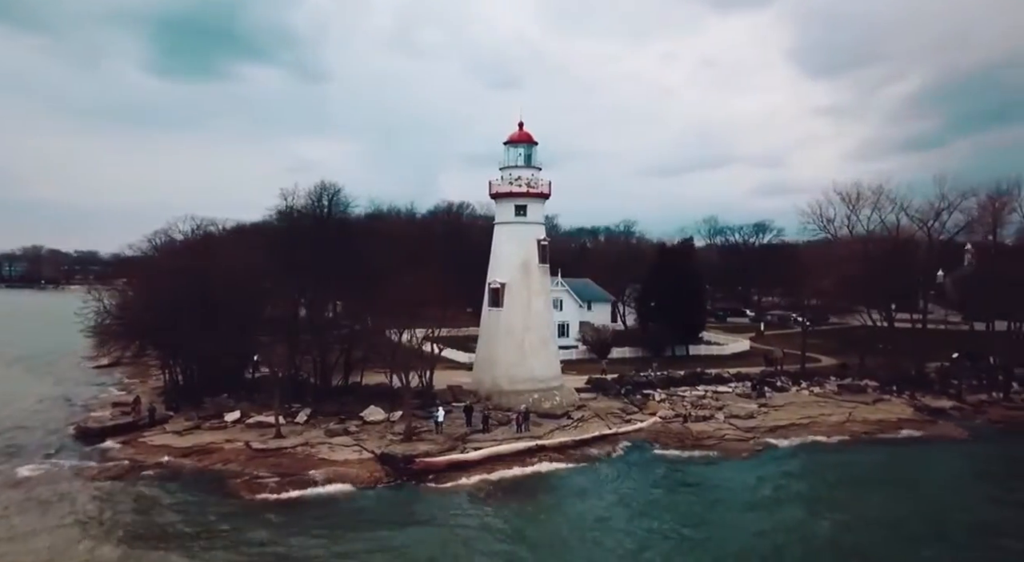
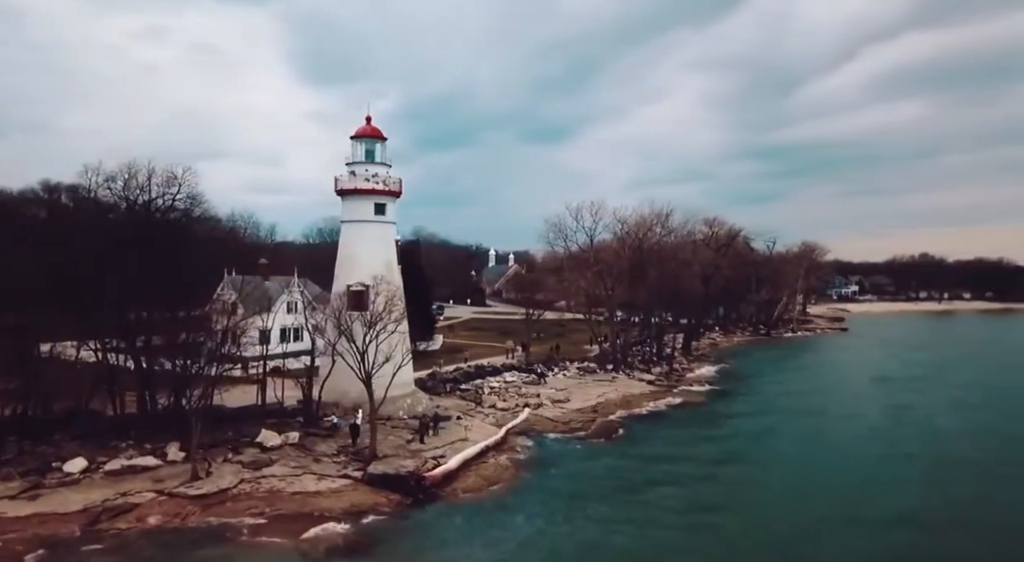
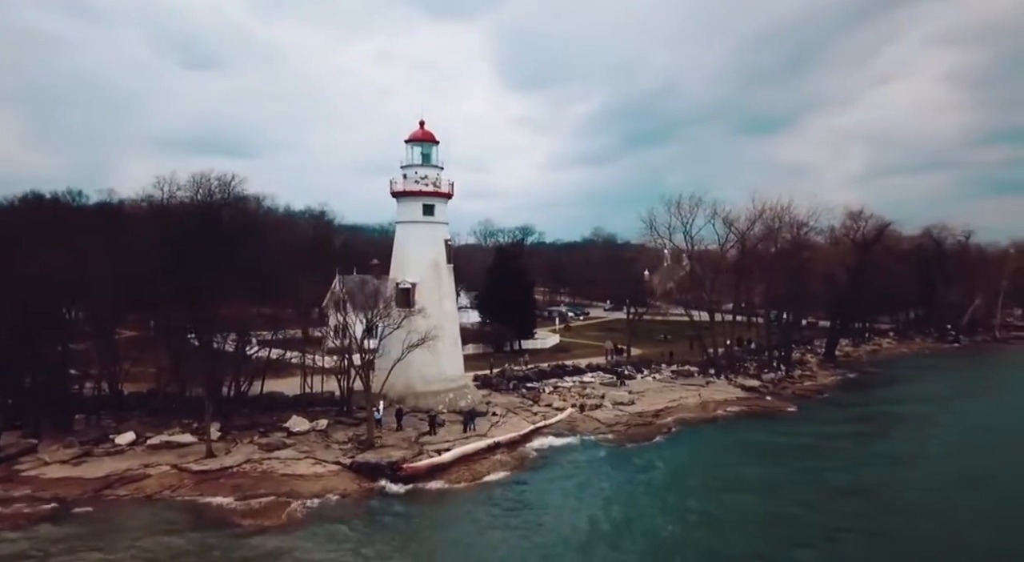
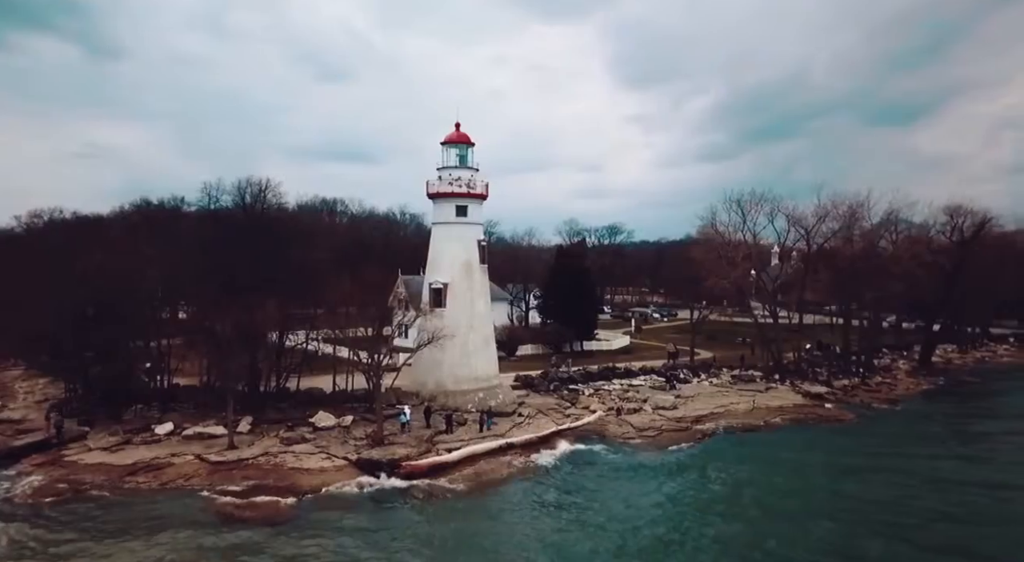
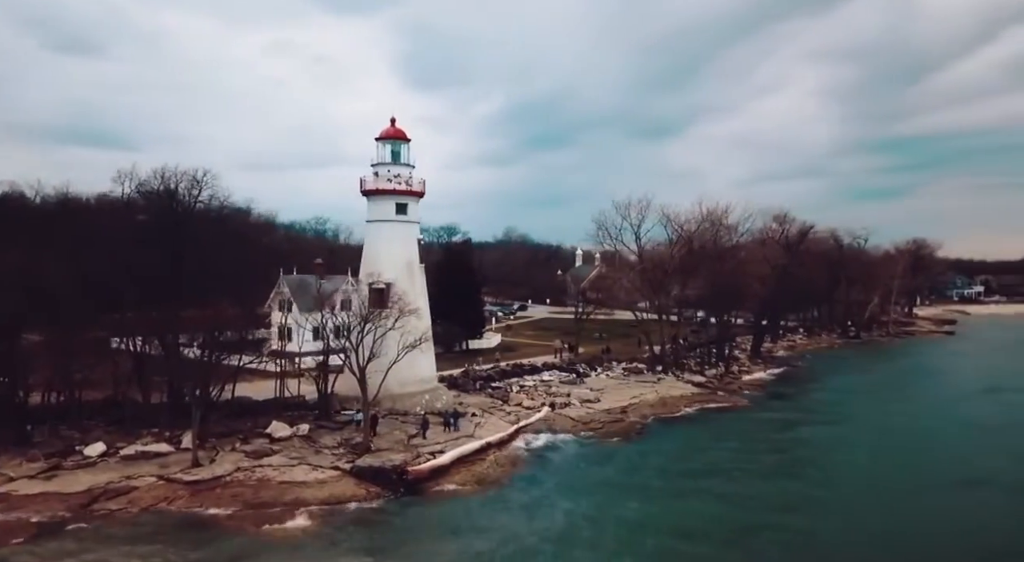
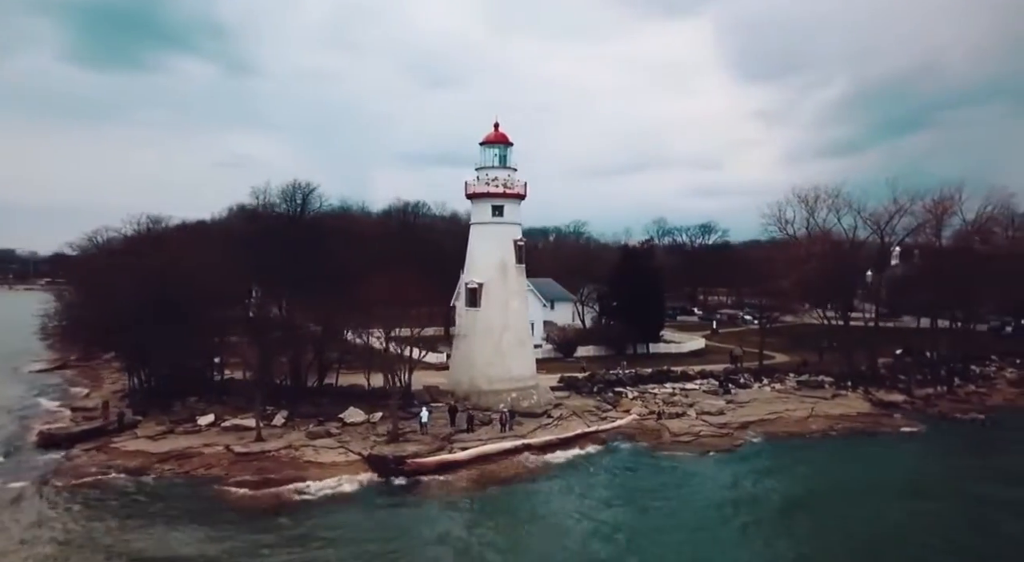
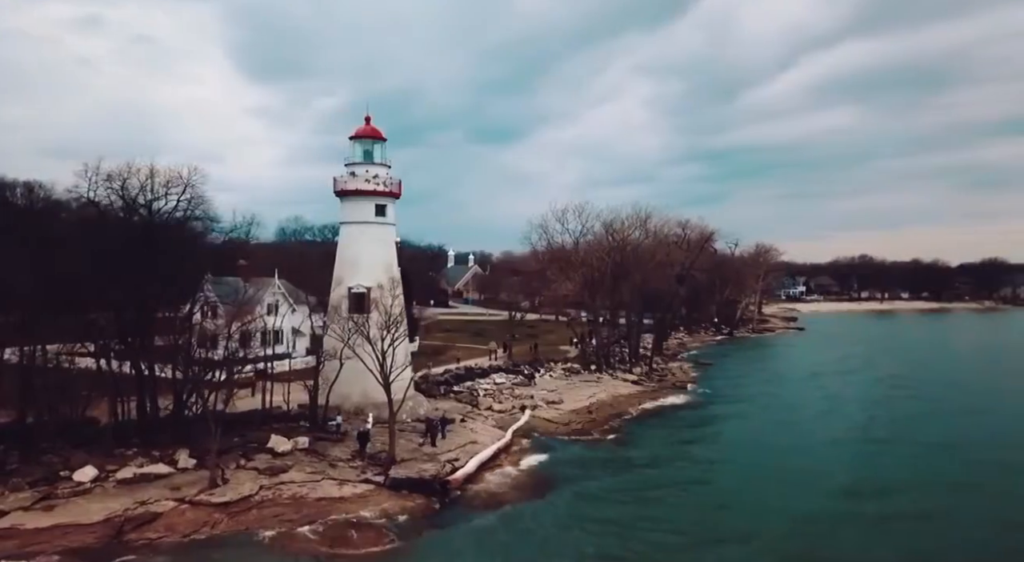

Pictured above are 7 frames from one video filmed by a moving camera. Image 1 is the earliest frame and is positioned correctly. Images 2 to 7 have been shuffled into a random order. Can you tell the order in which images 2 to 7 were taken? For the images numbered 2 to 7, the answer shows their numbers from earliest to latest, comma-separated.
6, 4, 3, 5, 2, 7
